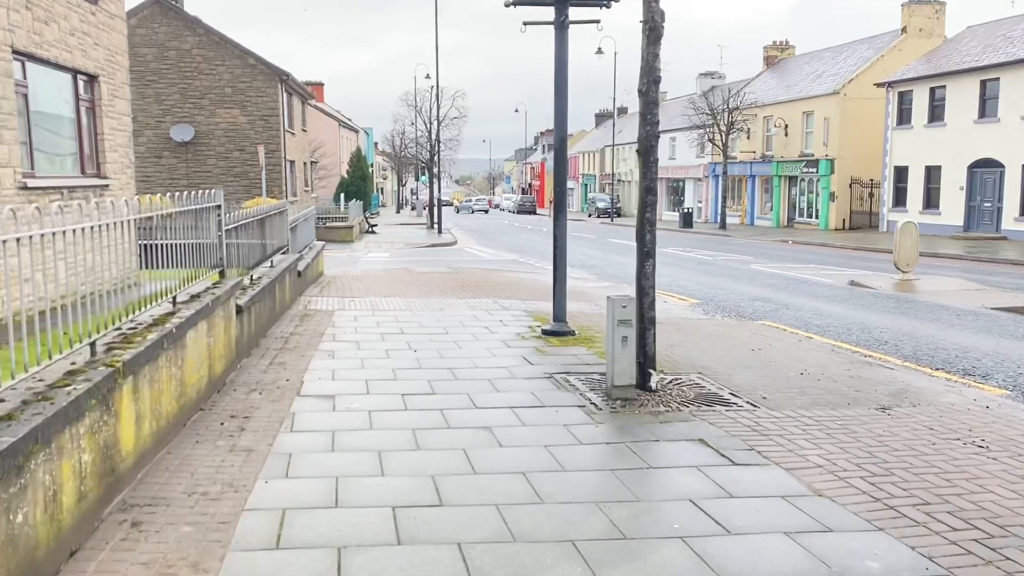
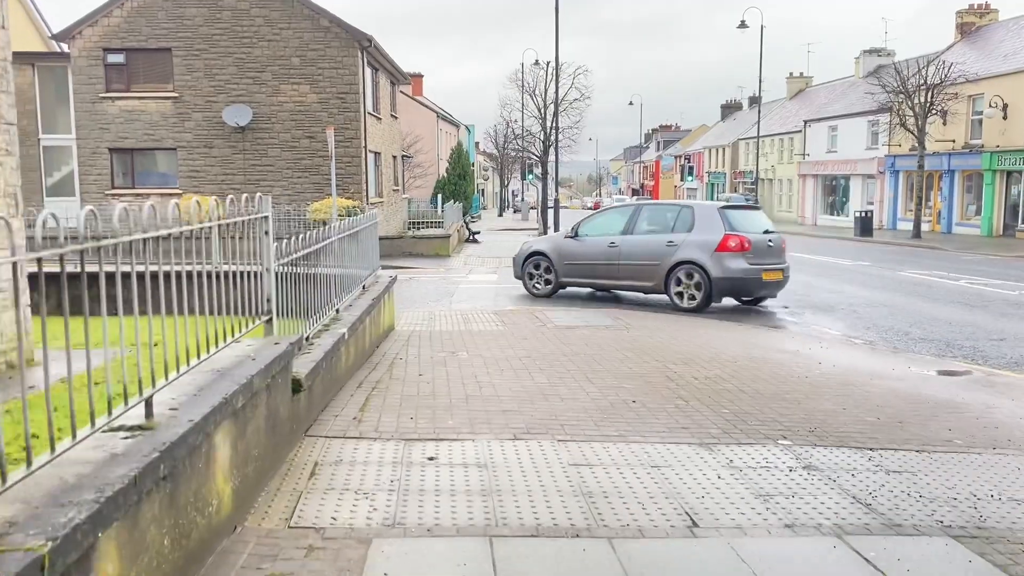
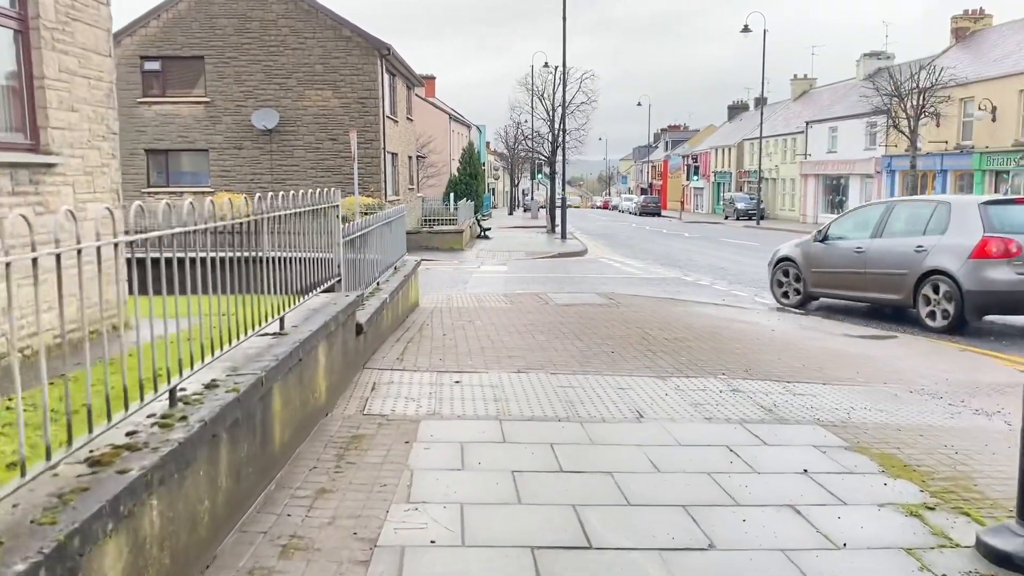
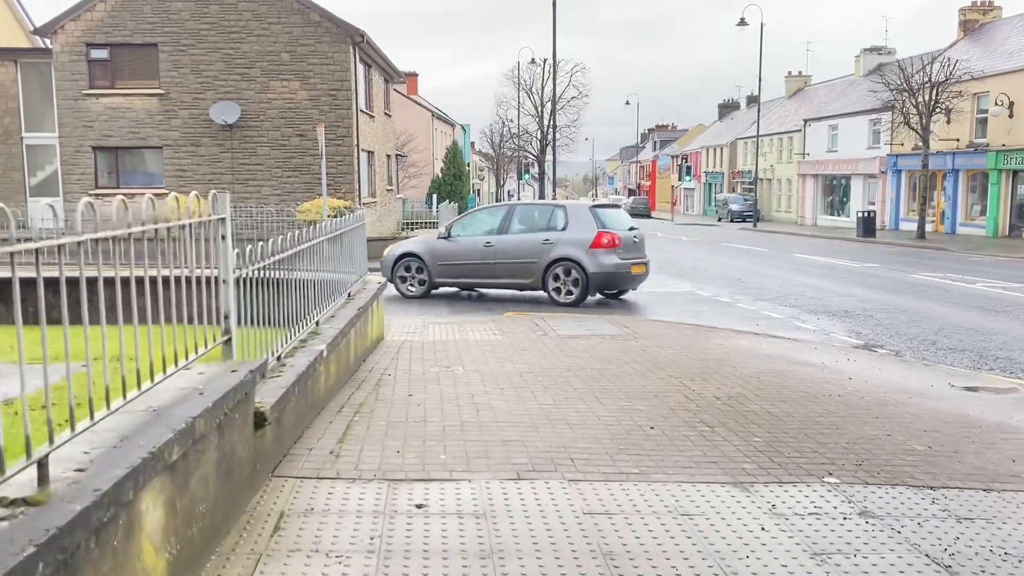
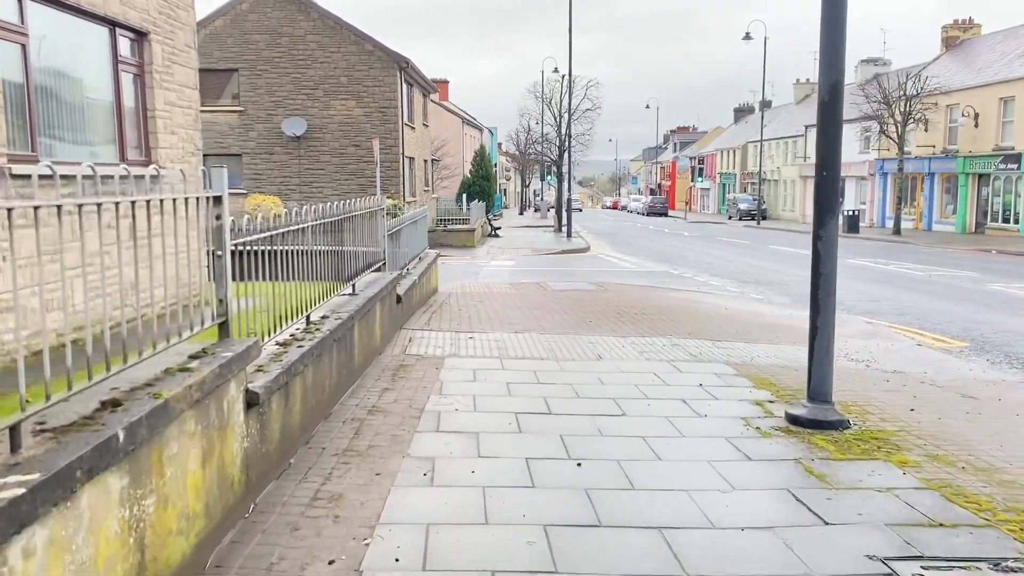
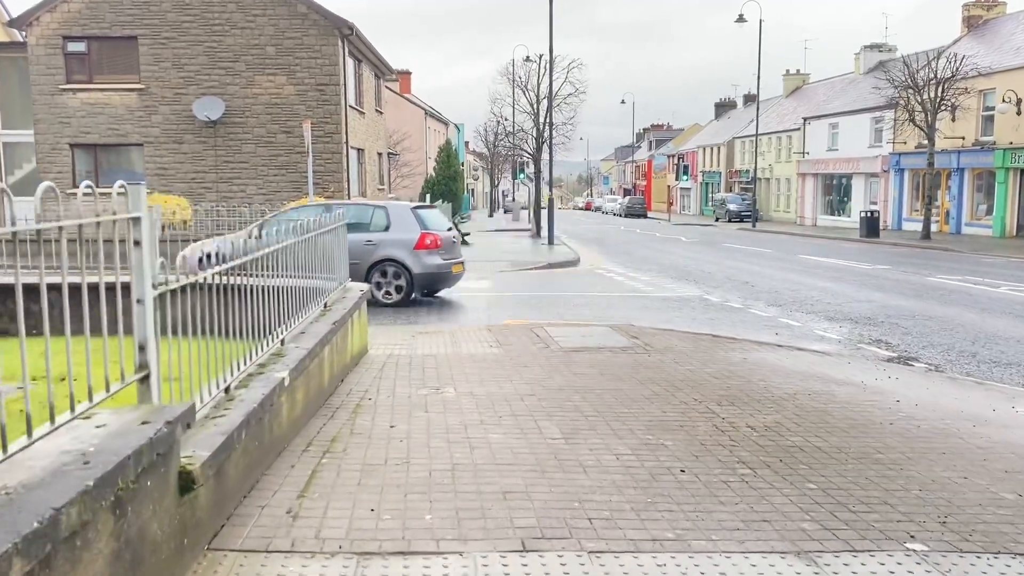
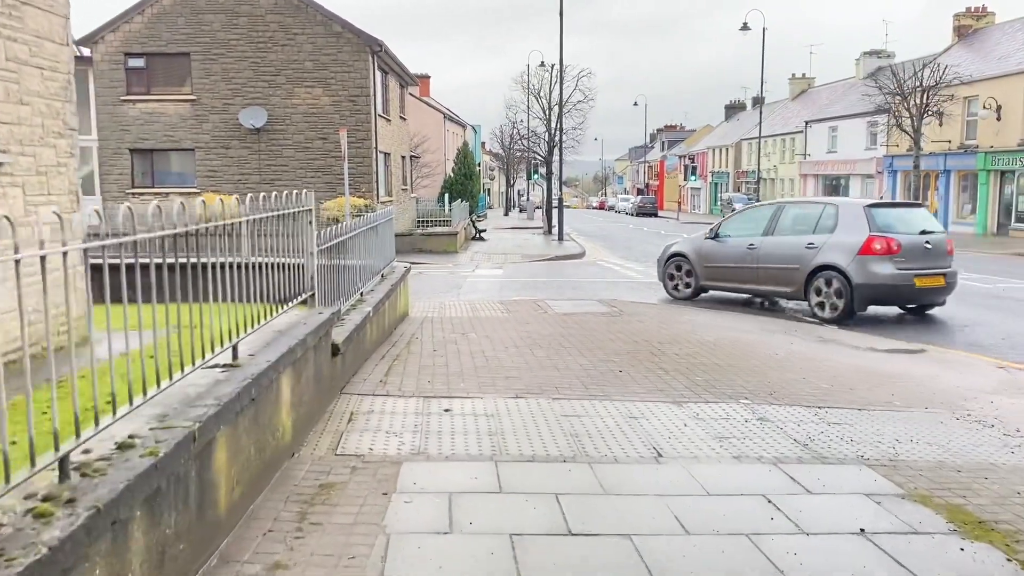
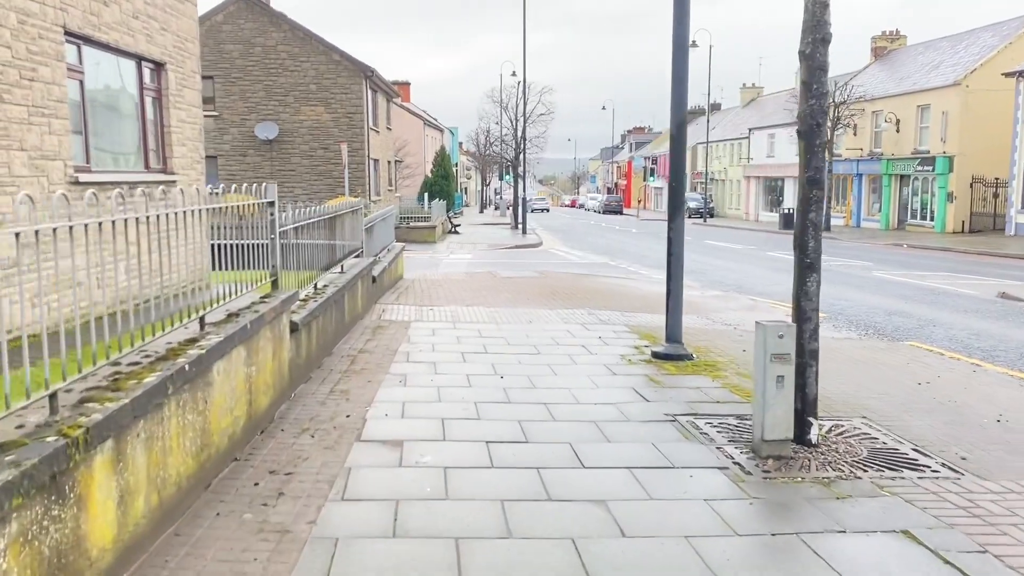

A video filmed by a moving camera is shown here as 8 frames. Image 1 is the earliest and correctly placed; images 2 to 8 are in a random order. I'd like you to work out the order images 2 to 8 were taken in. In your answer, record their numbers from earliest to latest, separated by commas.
8, 5, 3, 7, 2, 4, 6
